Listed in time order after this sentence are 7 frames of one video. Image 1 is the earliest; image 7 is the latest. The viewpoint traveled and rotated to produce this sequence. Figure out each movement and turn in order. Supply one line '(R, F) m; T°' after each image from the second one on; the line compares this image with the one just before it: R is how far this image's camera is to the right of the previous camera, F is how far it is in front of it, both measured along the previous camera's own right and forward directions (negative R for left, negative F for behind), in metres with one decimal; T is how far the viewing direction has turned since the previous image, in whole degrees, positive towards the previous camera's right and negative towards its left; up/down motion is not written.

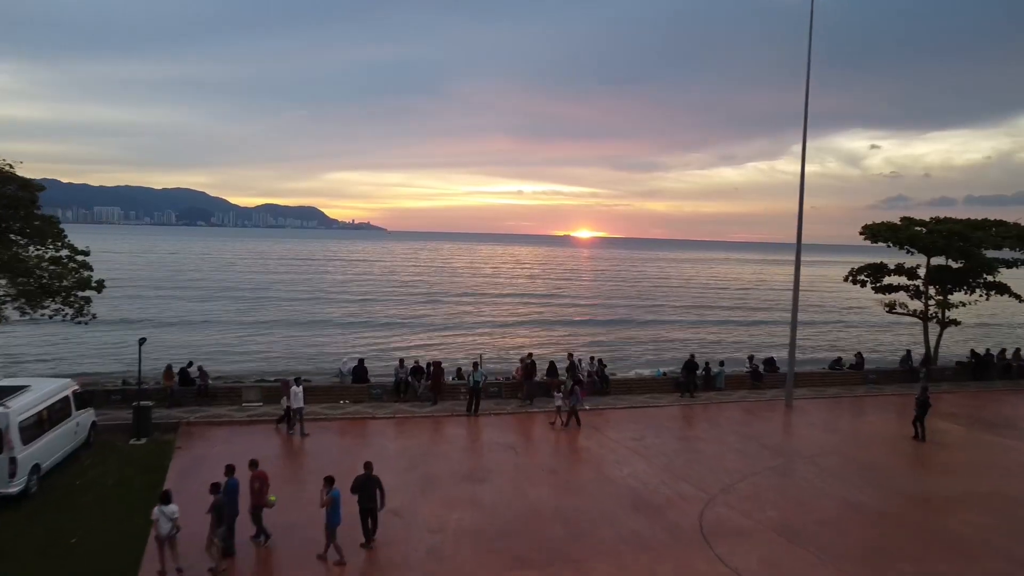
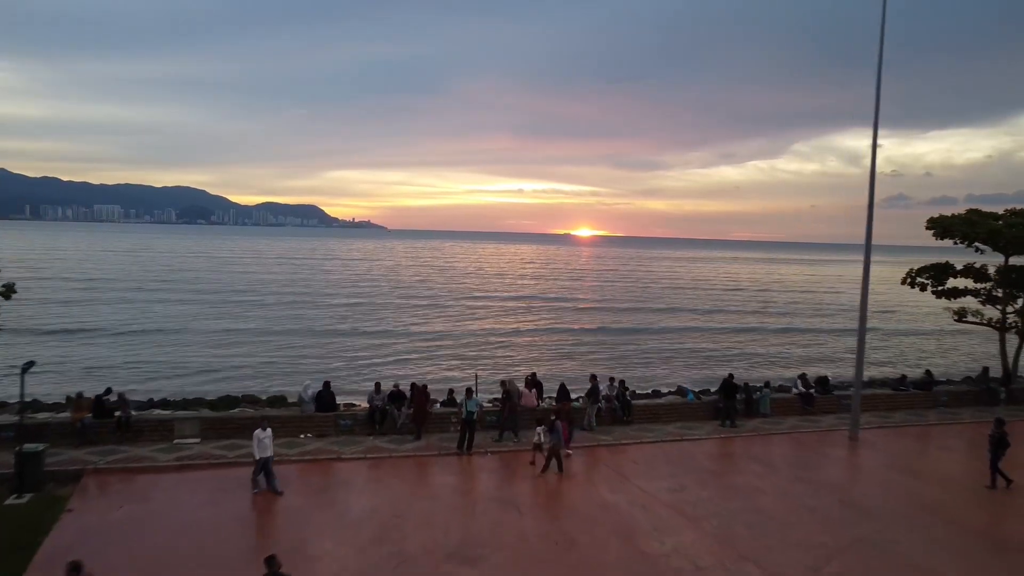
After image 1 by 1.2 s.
(0.0, +2.2) m; 0°
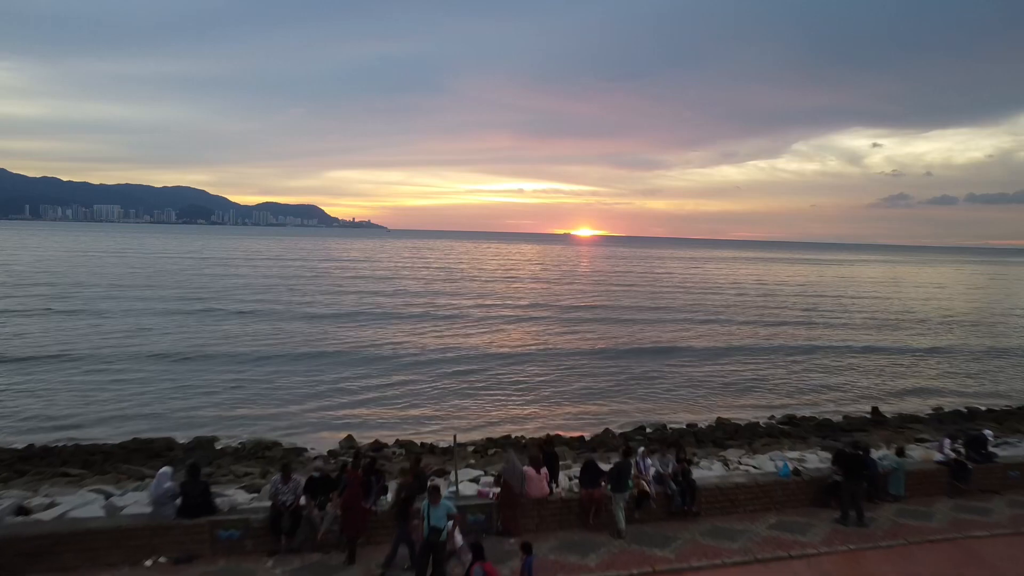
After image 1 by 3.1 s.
(0.0, +3.8) m; 0°
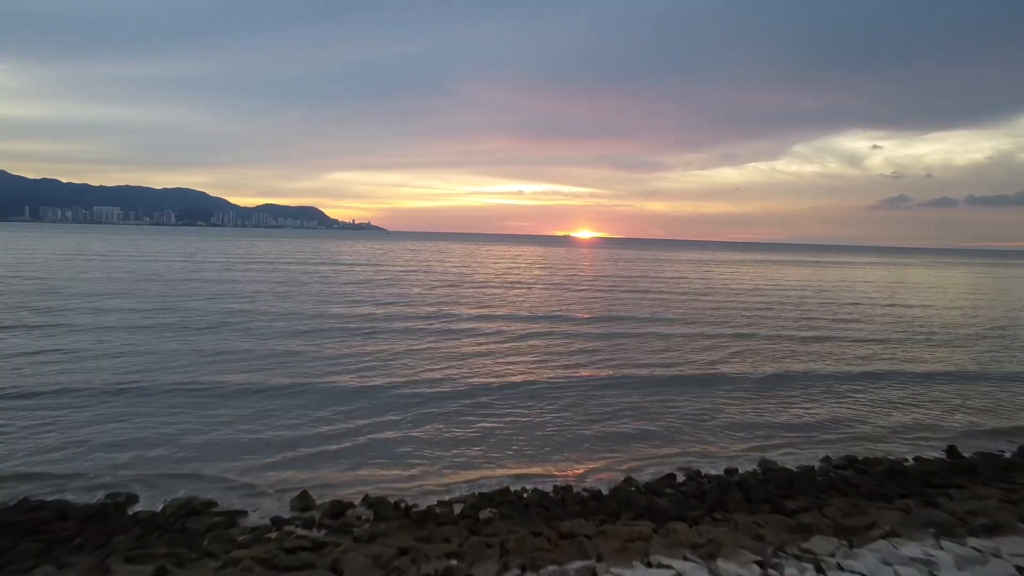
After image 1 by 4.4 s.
(0.0, +2.8) m; 0°
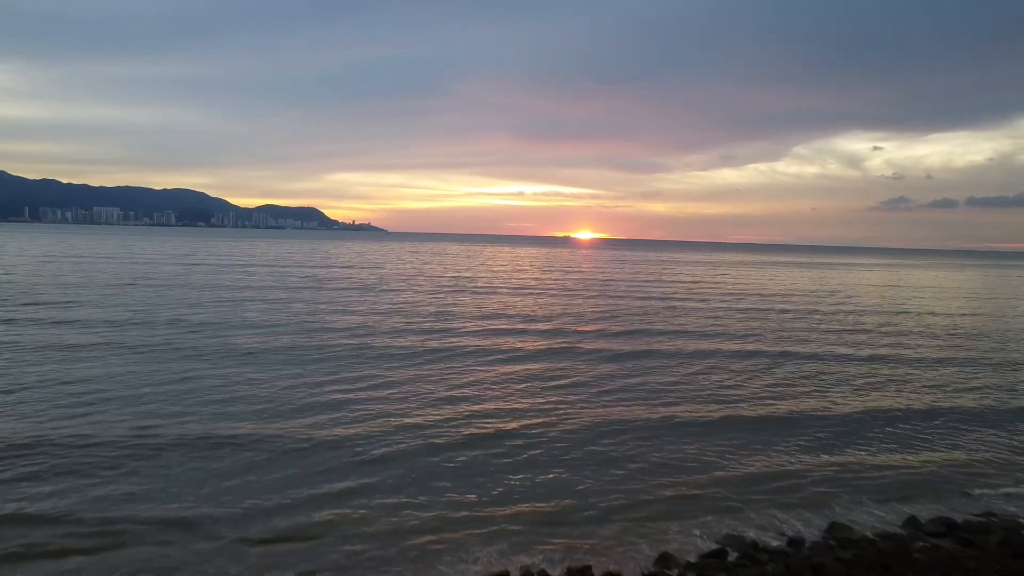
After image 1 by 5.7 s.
(0.0, +2.8) m; 0°
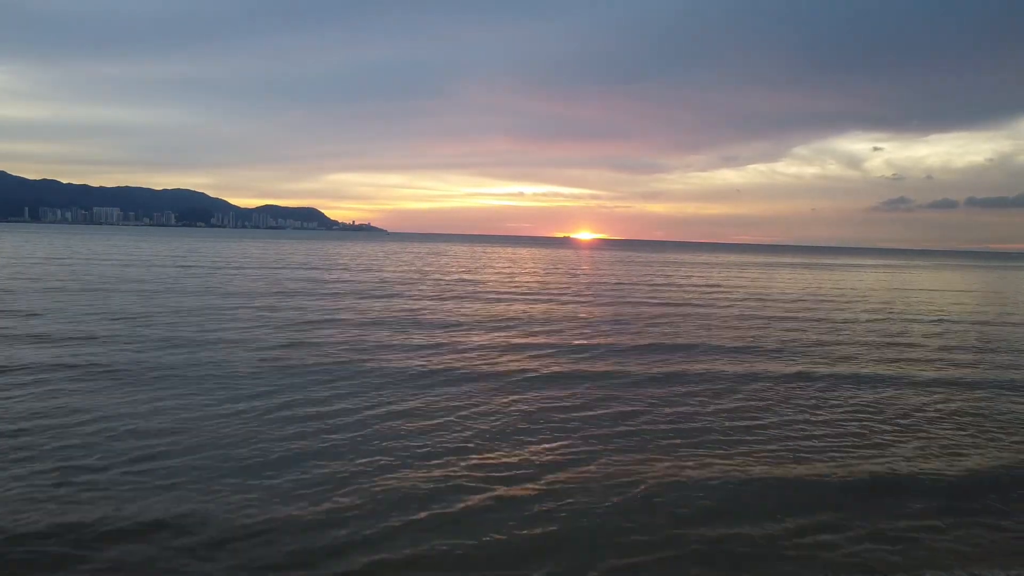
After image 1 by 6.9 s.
(-0.6, +2.3) m; 0°
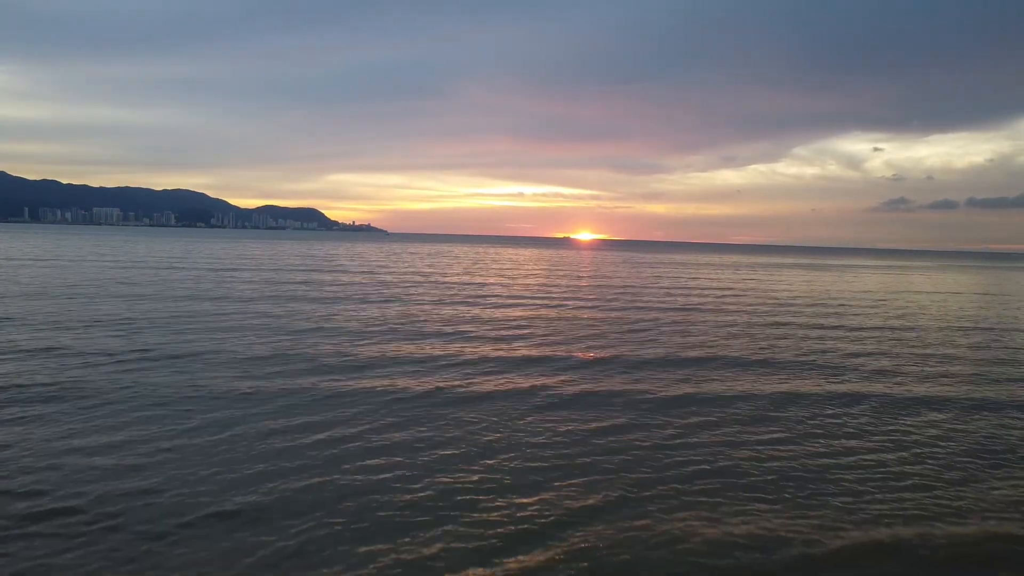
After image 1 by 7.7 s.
(-0.4, +2.1) m; 0°
